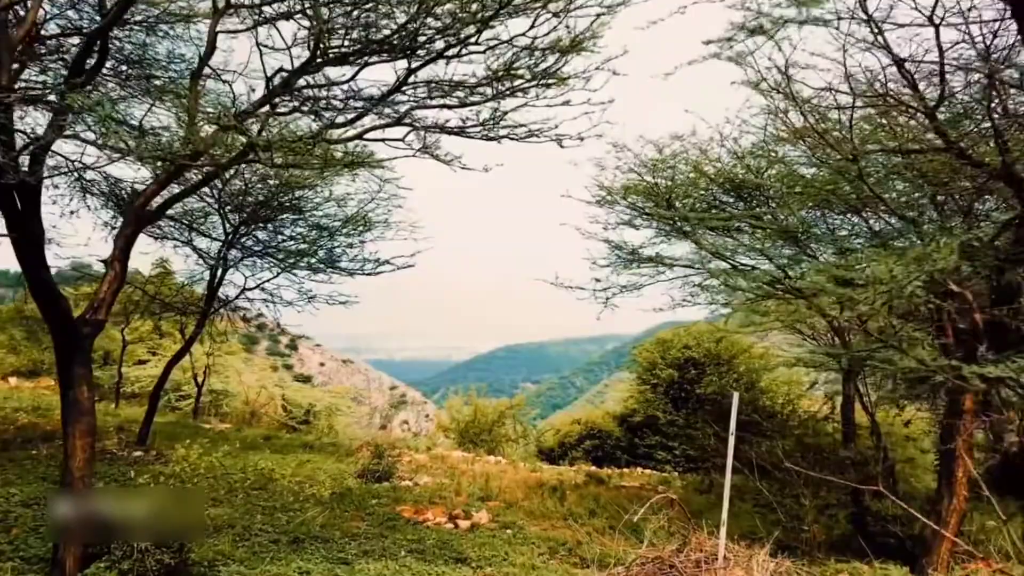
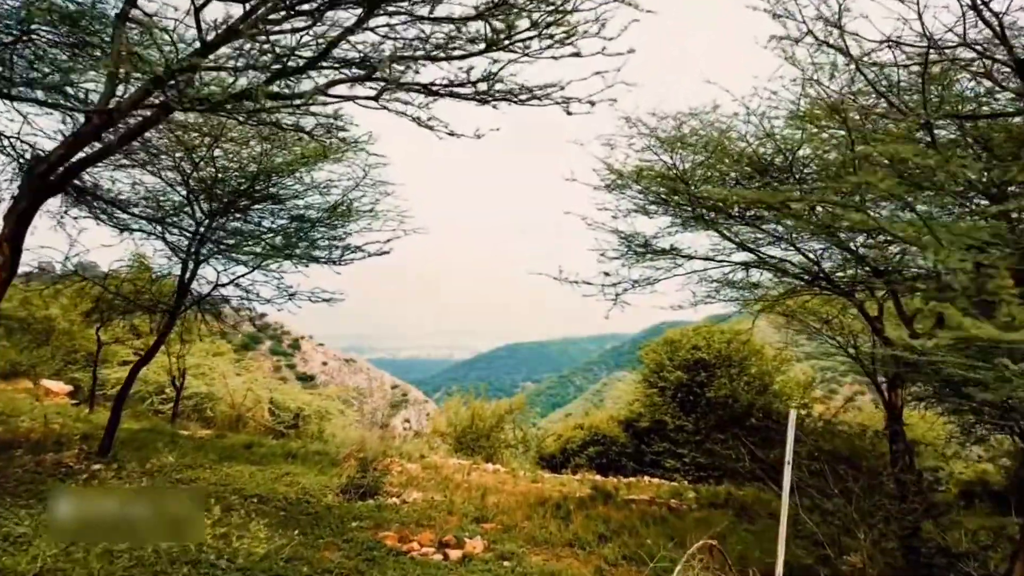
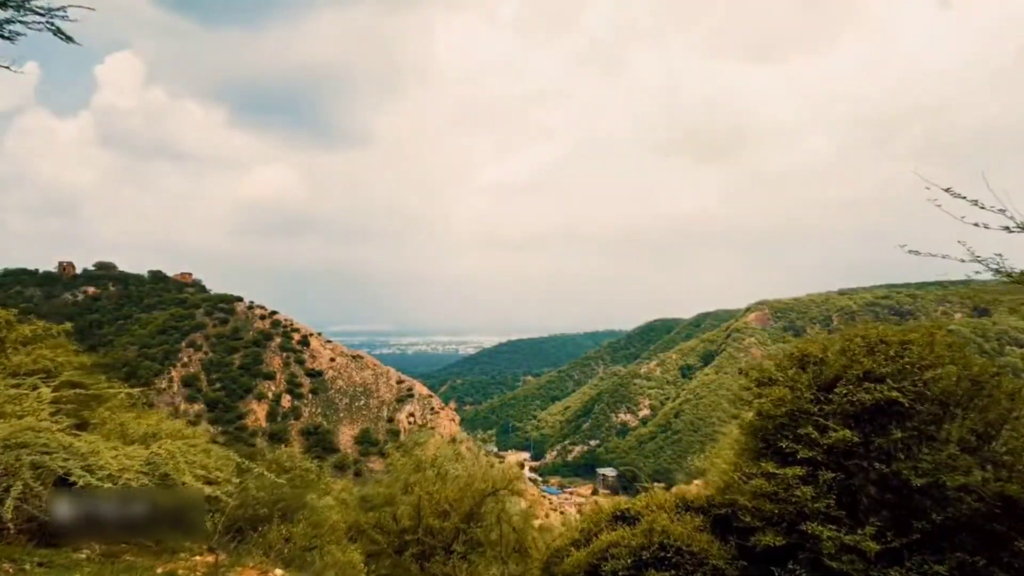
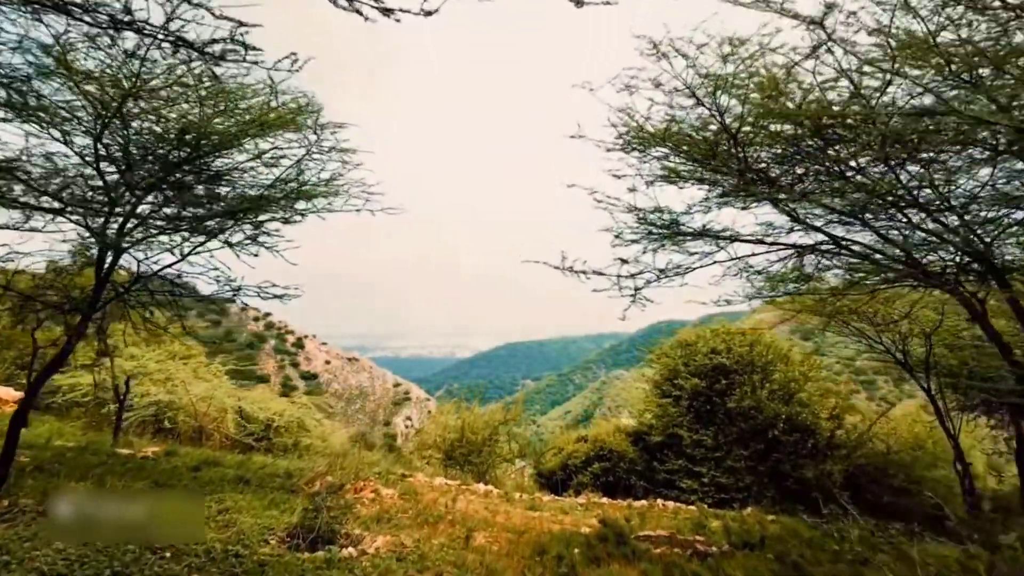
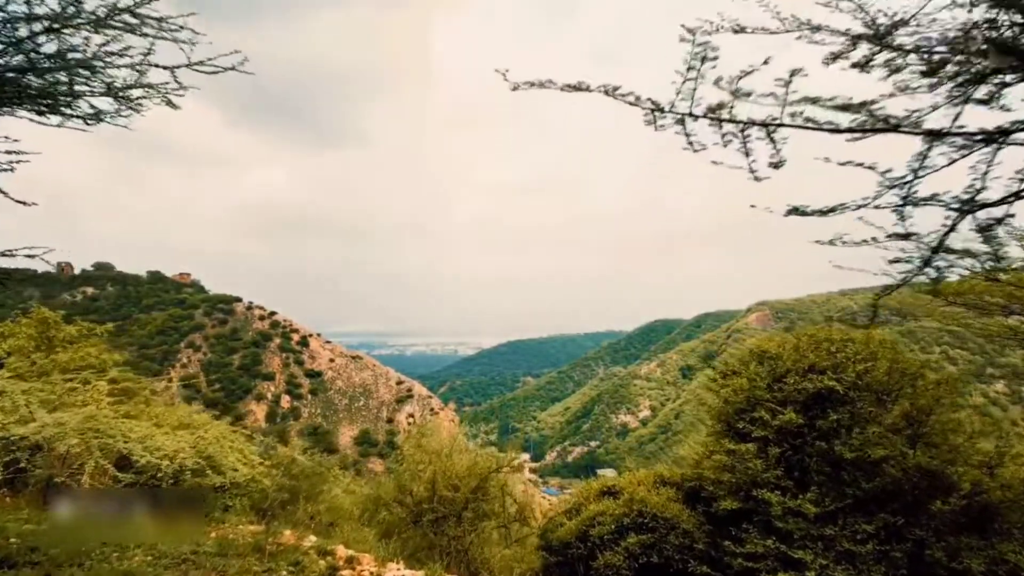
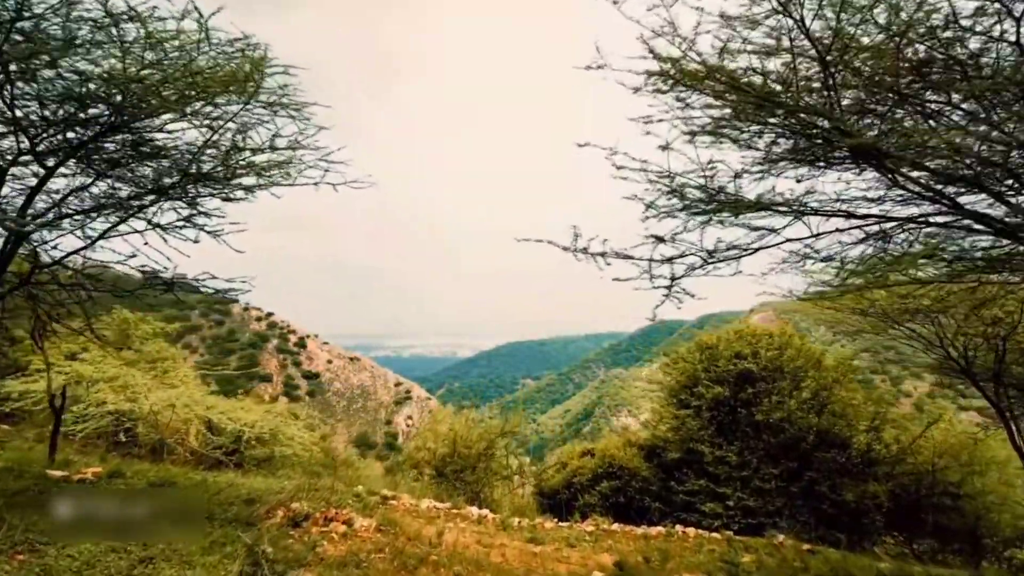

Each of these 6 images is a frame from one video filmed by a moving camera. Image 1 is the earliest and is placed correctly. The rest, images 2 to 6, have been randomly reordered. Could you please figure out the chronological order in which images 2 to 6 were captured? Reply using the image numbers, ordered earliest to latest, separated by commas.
2, 4, 6, 5, 3
